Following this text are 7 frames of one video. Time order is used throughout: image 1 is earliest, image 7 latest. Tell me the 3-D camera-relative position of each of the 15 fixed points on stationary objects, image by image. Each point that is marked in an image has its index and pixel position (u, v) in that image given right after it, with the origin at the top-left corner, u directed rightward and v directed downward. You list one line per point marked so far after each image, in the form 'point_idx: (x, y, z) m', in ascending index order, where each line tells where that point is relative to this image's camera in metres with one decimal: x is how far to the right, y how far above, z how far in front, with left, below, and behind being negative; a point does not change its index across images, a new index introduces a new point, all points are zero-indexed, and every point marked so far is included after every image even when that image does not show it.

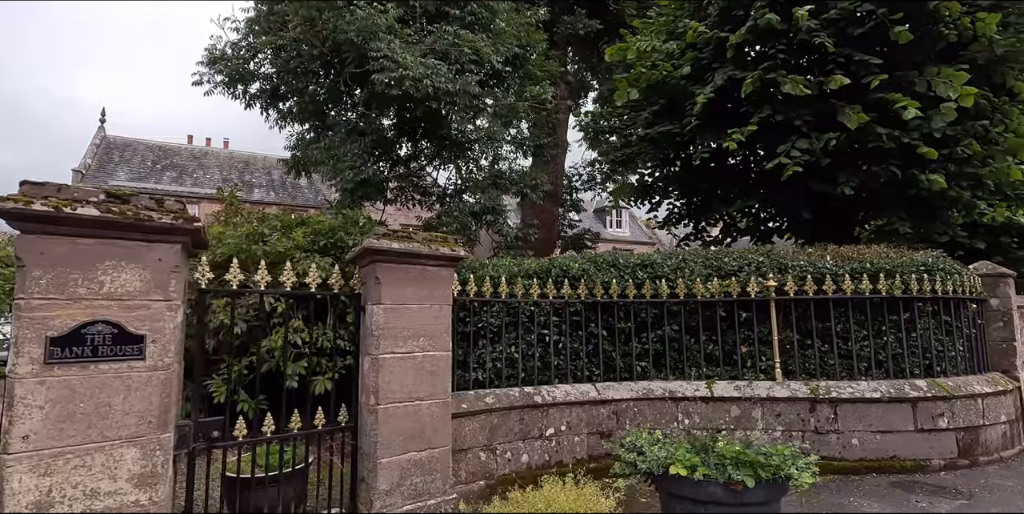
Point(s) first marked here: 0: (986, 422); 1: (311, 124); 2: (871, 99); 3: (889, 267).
0: (+4.2, -1.5, +4.8) m
1: (-3.2, +2.1, +8.5) m
2: (+4.4, +1.9, +6.6) m
3: (+3.5, -0.1, +5.0) m
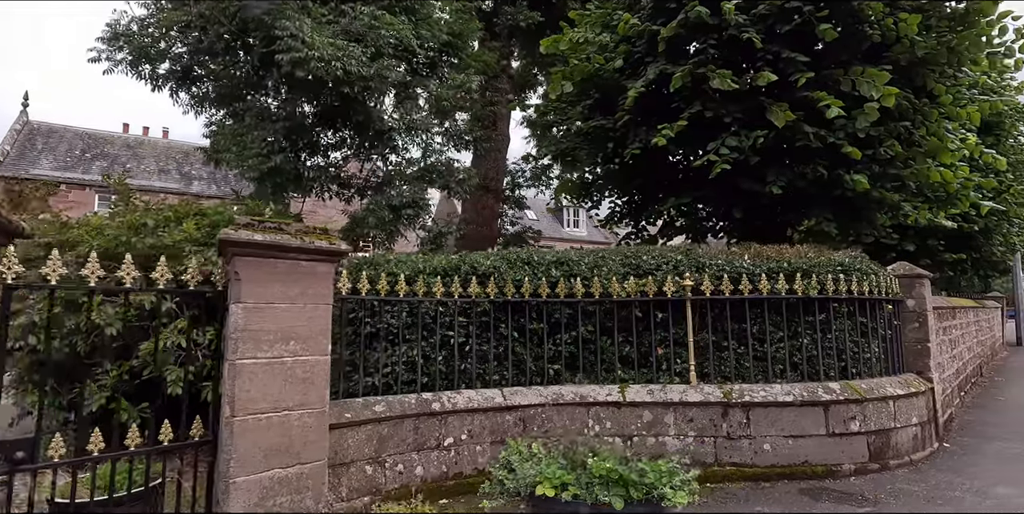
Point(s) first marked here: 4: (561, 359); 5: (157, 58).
0: (+3.4, -1.5, +4.7) m
1: (-4.2, +2.2, +7.9) m
2: (+3.5, +1.9, +6.5) m
3: (+2.7, -0.1, +4.9) m
4: (+0.4, -0.9, +4.9) m
5: (-5.0, +2.8, +7.6) m
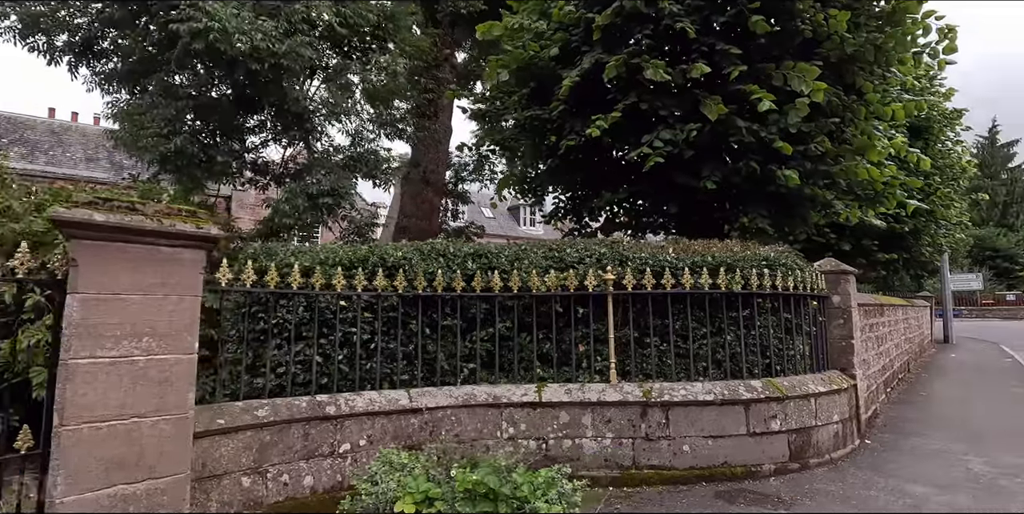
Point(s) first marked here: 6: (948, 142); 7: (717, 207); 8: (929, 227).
0: (+2.6, -1.4, +4.7) m
1: (-5.1, +2.3, +7.2) m
2: (+2.6, +2.0, +6.4) m
3: (+1.9, 0.0, +4.7) m
4: (-0.3, -0.9, +4.6) m
5: (-5.9, +3.0, +6.9) m
6: (+10.3, +2.7, +12.7) m
7: (+2.9, +0.7, +7.4) m
8: (+9.4, +0.7, +12.2) m
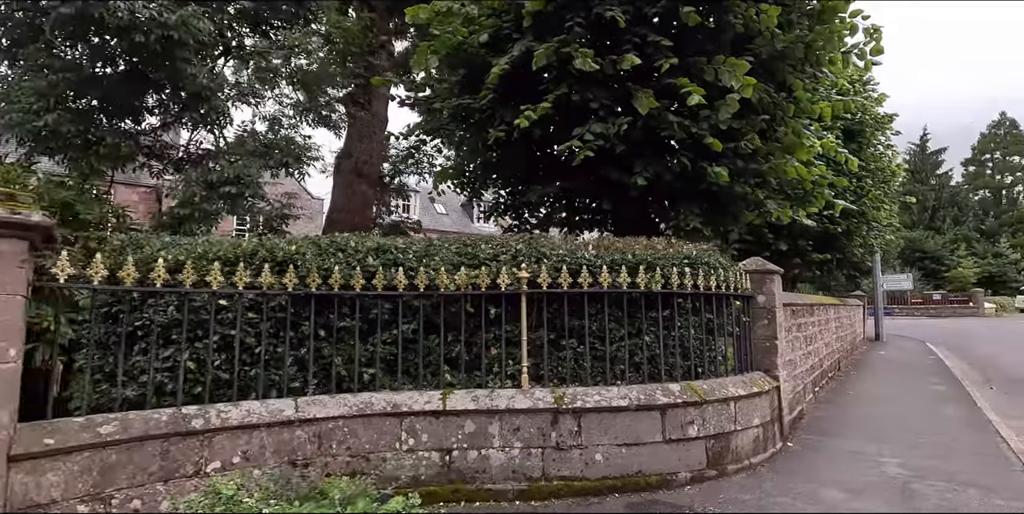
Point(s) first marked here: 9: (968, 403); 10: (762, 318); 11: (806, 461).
0: (+1.9, -1.4, +4.5) m
1: (-6.0, +2.4, +6.5) m
2: (+1.8, +2.0, +6.3) m
3: (+1.2, 0.0, +4.5) m
4: (-1.0, -0.8, +4.2) m
5: (-6.8, +3.1, +6.1) m
6: (+8.9, +2.7, +13.1) m
7: (+1.9, +0.7, +7.3) m
8: (+8.1, +0.6, +12.5) m
9: (+6.3, -2.0, +7.5) m
10: (+2.5, -0.6, +5.4) m
11: (+2.6, -1.8, +4.8) m
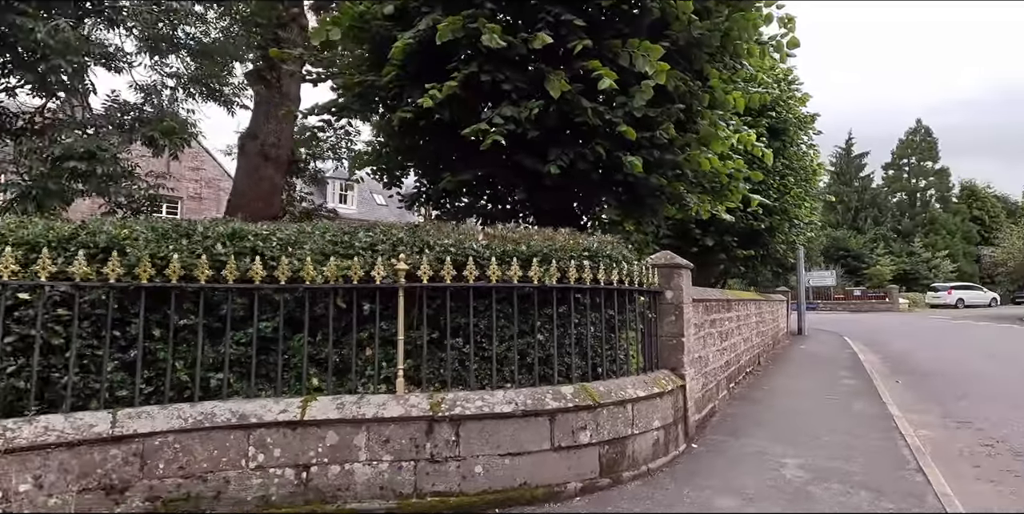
0: (+1.0, -1.4, +4.2) m
1: (-7.1, +2.6, +5.4) m
2: (+0.7, +2.1, +5.9) m
3: (+0.3, 0.0, +4.2) m
4: (-1.9, -0.7, +3.6) m
5: (-7.8, +3.2, +5.0) m
6: (+7.2, +2.8, +13.4) m
7: (+0.8, +0.8, +7.0) m
8: (+6.4, +0.7, +12.7) m
9: (+5.1, -2.0, +7.6) m
10: (+1.5, -0.6, +5.2) m
11: (+1.7, -1.8, +4.6) m
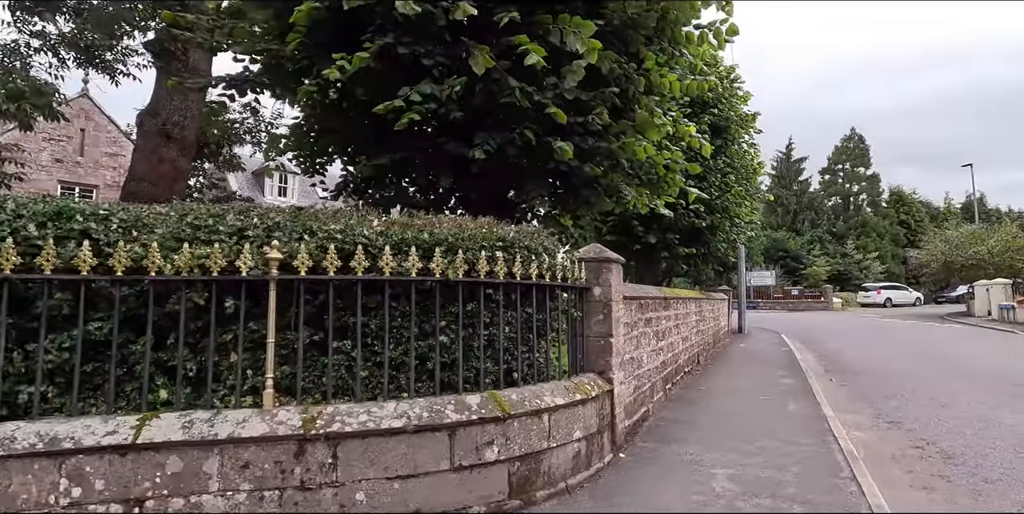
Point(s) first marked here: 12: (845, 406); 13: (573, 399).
0: (+0.3, -1.3, +3.7) m
1: (-7.8, +2.7, +4.2) m
2: (-0.1, +2.1, +5.4) m
3: (-0.4, +0.1, +3.6) m
4: (-2.5, -0.6, +2.9) m
5: (-8.5, +3.4, +3.7) m
6: (+5.8, +2.8, +13.4) m
7: (-0.1, +0.9, +6.5) m
8: (+5.0, +0.8, +12.7) m
9: (+4.1, -1.9, +7.5) m
10: (+0.8, -0.5, +4.8) m
11: (+0.9, -1.7, +4.2) m
12: (+4.5, -2.0, +7.3) m
13: (+0.5, -1.1, +4.0) m
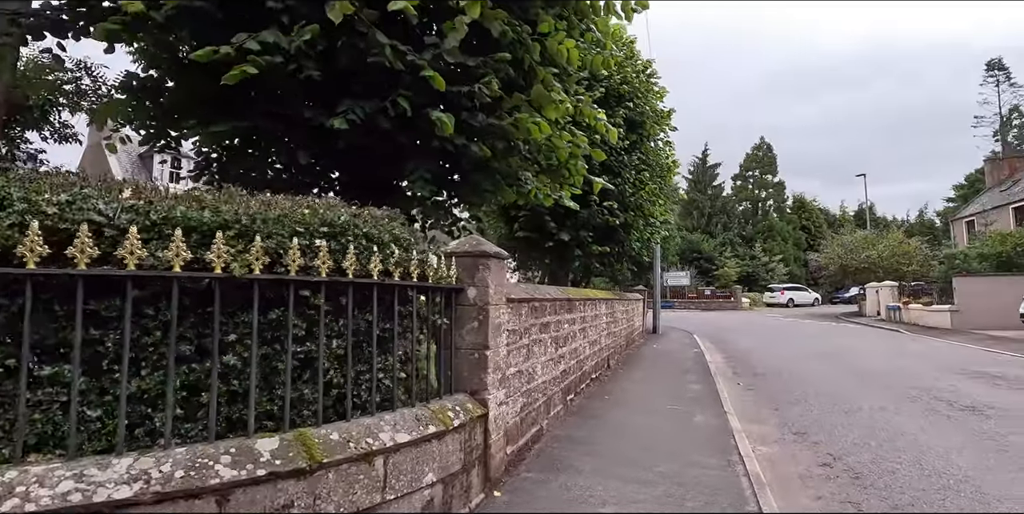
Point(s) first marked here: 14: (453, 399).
0: (-0.7, -1.3, +2.8) m
1: (-8.6, +2.9, +2.2) m
2: (-1.2, +2.2, +4.4) m
3: (-1.3, +0.2, +2.6) m
4: (-3.3, -0.6, +1.6) m
5: (-9.2, +3.6, +1.6) m
6: (+3.6, +2.8, +13.1) m
7: (-1.4, +0.9, +5.5) m
8: (+2.9, +0.8, +12.3) m
9: (+2.6, -1.9, +7.0) m
10: (-0.3, -0.4, +3.9) m
11: (0.0, -1.7, +3.4) m
12: (+3.1, -2.0, +7.0) m
13: (-0.5, -1.0, +3.1) m
14: (-0.4, -1.0, +3.6) m
